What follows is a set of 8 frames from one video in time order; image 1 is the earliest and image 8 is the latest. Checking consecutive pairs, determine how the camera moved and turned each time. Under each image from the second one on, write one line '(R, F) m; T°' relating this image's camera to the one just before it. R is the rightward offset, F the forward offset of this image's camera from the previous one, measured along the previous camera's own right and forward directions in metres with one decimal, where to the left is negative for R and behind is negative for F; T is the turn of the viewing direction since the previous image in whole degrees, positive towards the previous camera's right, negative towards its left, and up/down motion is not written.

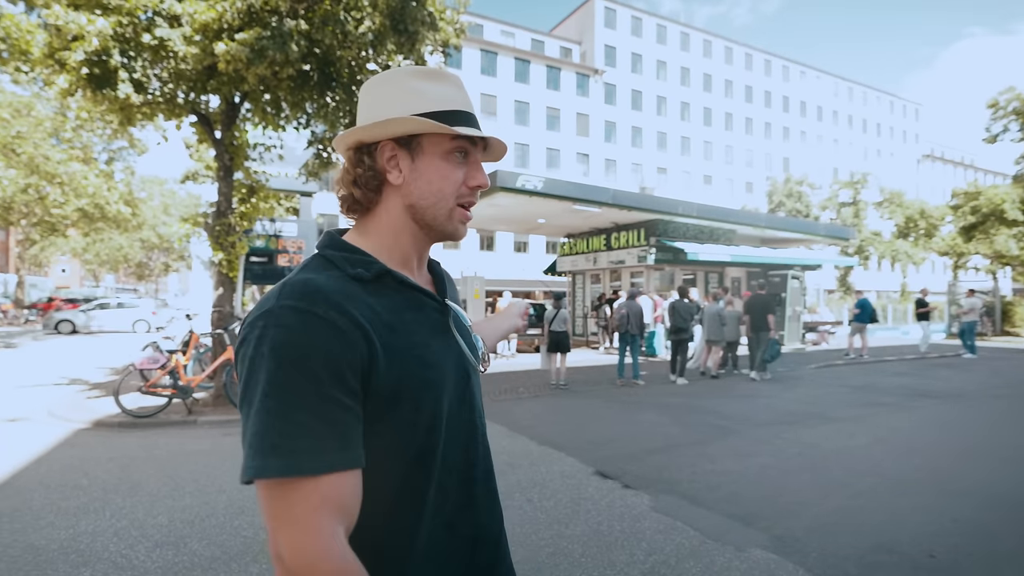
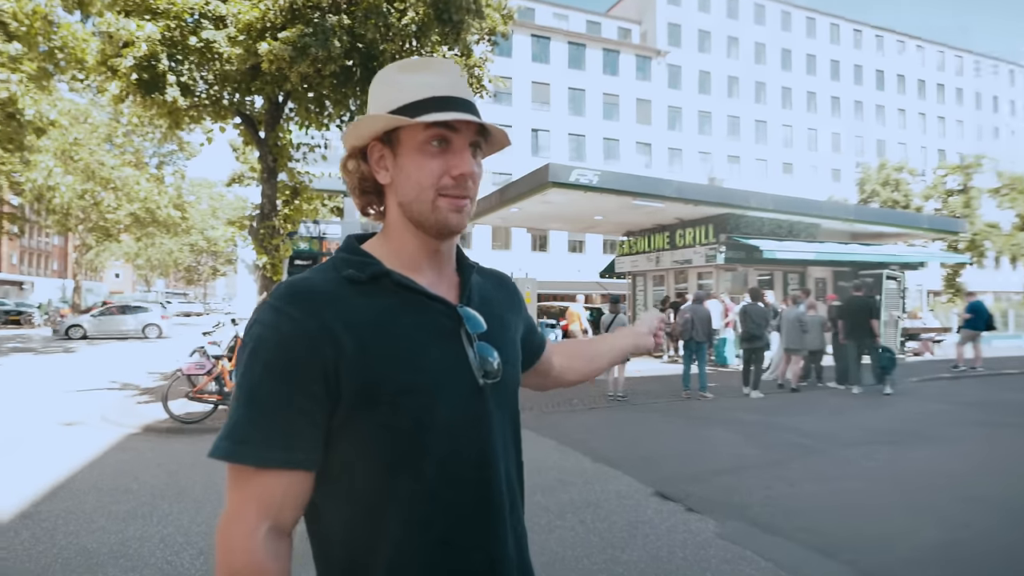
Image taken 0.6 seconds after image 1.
(+0.3, +0.5) m; -8°
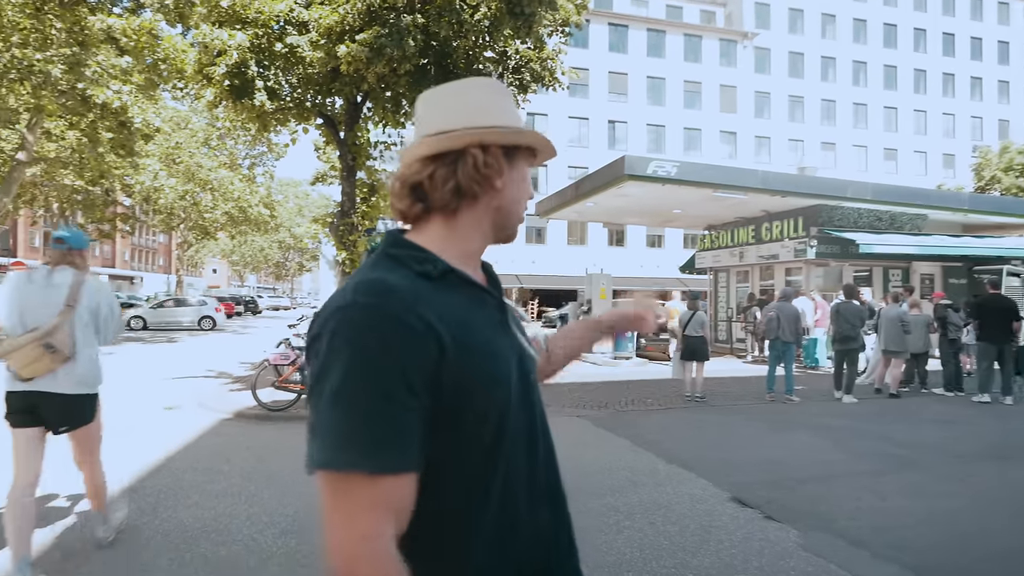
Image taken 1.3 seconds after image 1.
(+0.3, +0.1) m; -9°
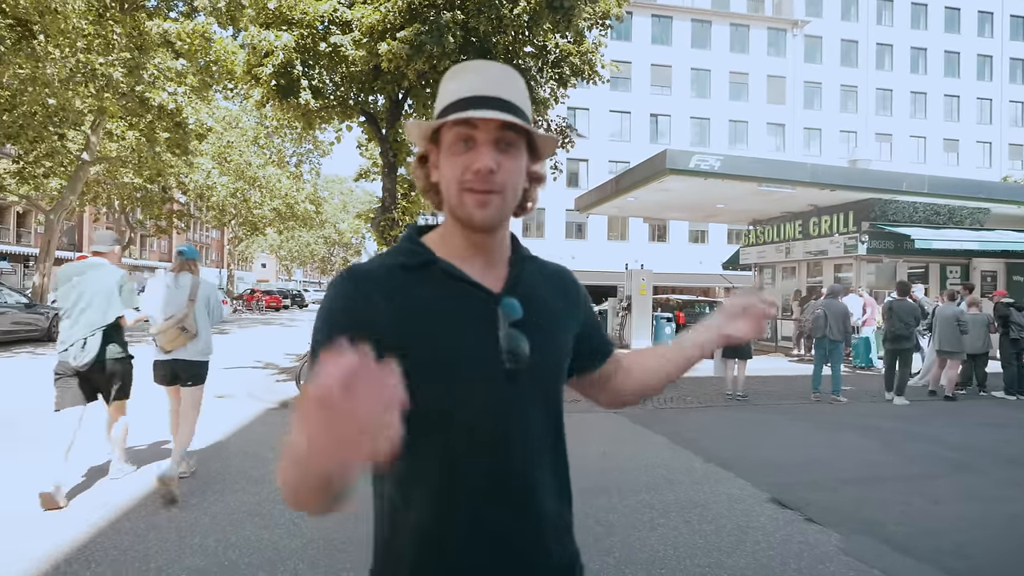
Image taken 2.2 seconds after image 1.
(+0.1, 0.0) m; -5°
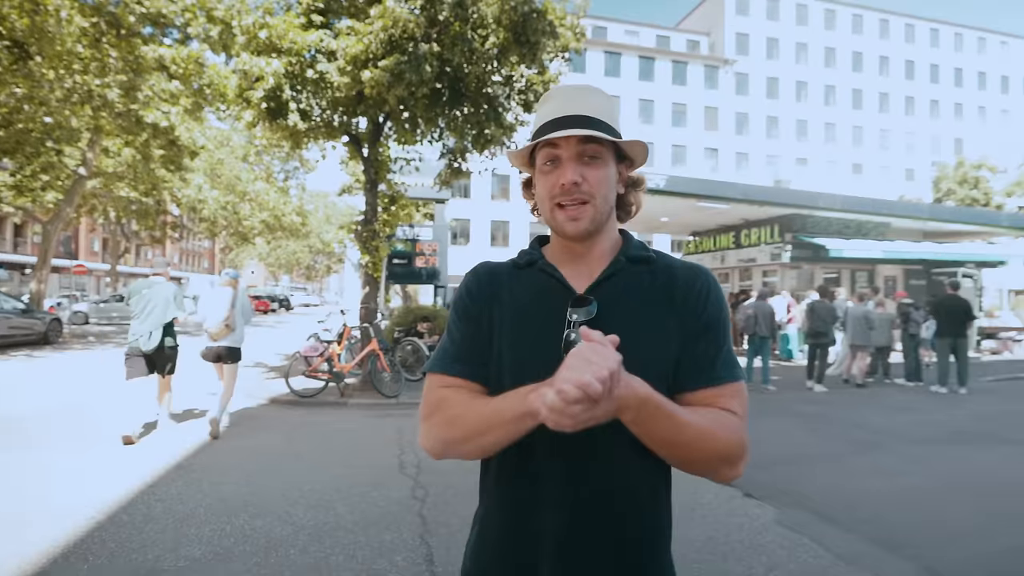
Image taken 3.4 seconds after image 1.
(-0.1, -0.7) m; +4°
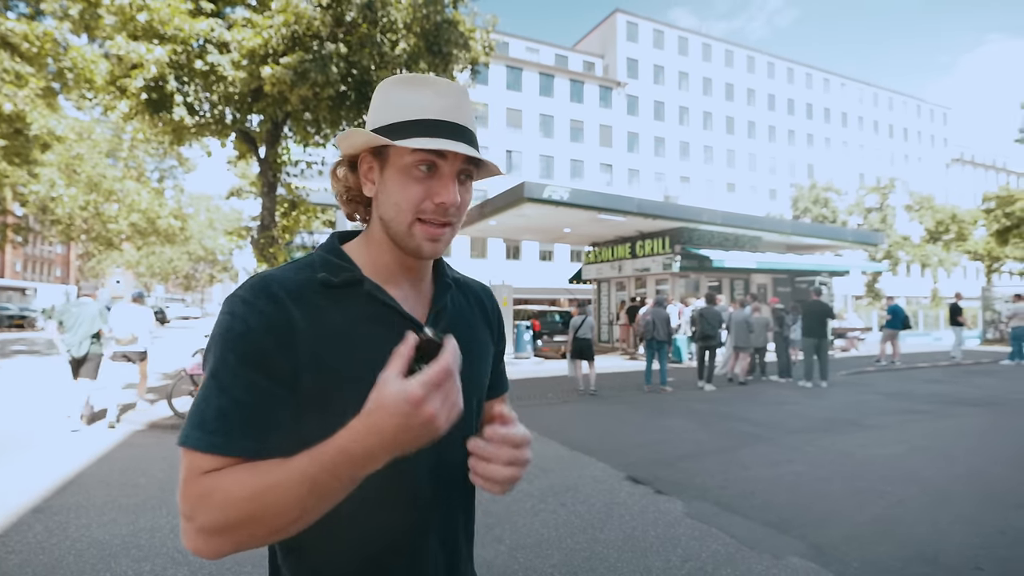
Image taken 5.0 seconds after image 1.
(-0.8, +0.2) m; +14°
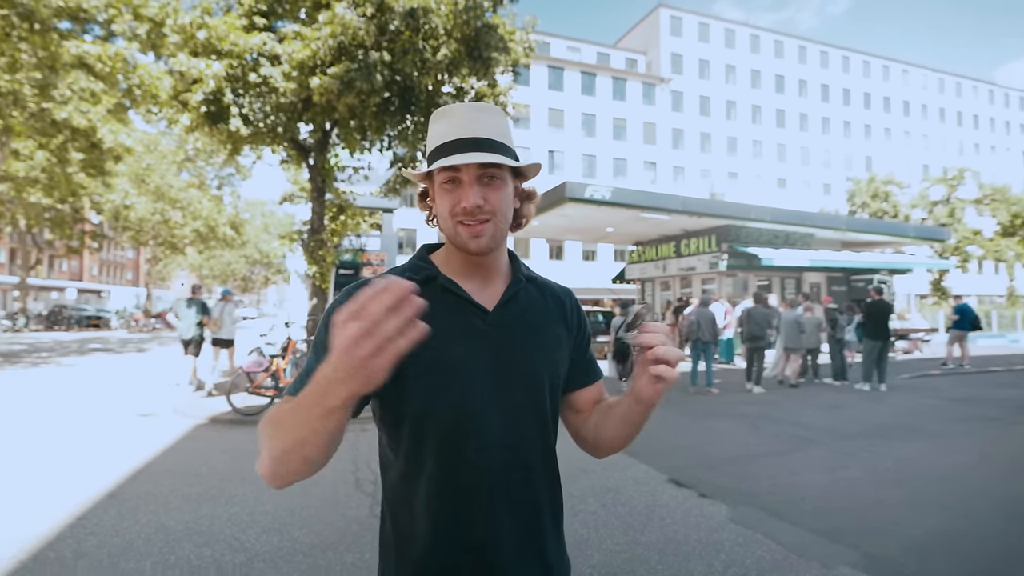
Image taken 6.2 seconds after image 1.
(+0.3, 0.0) m; -6°
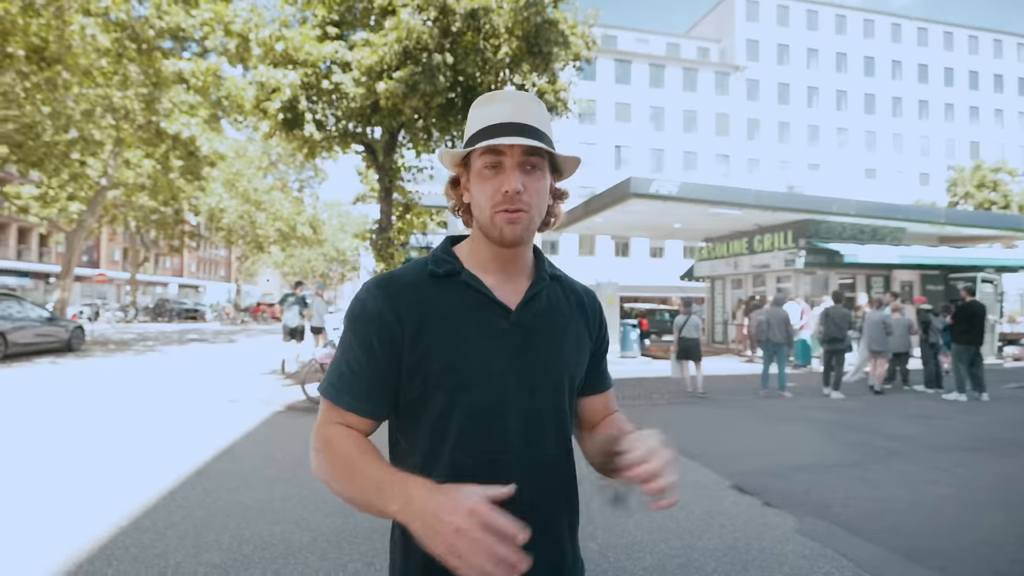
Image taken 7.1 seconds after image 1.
(+0.5, 0.0) m; -10°
